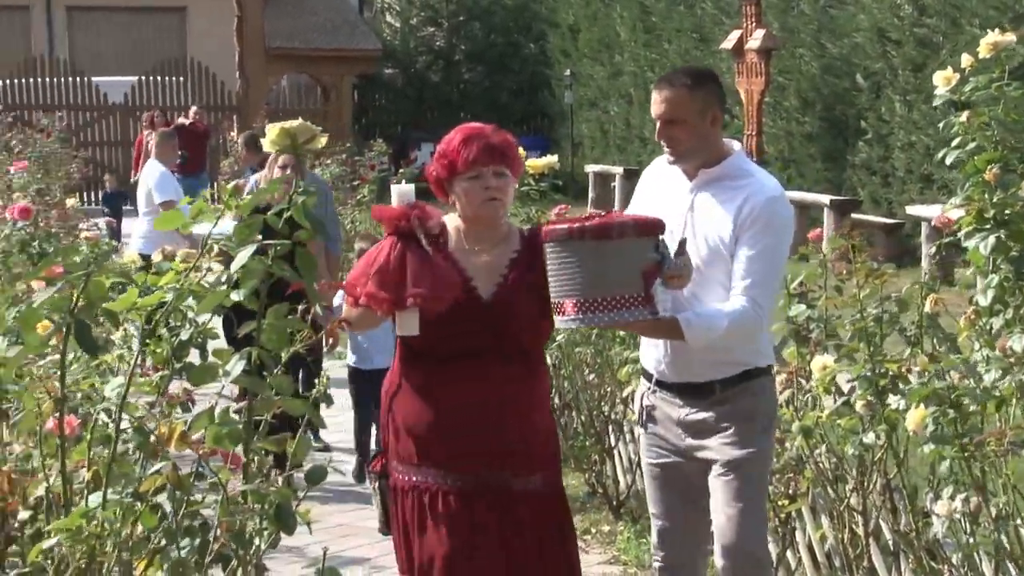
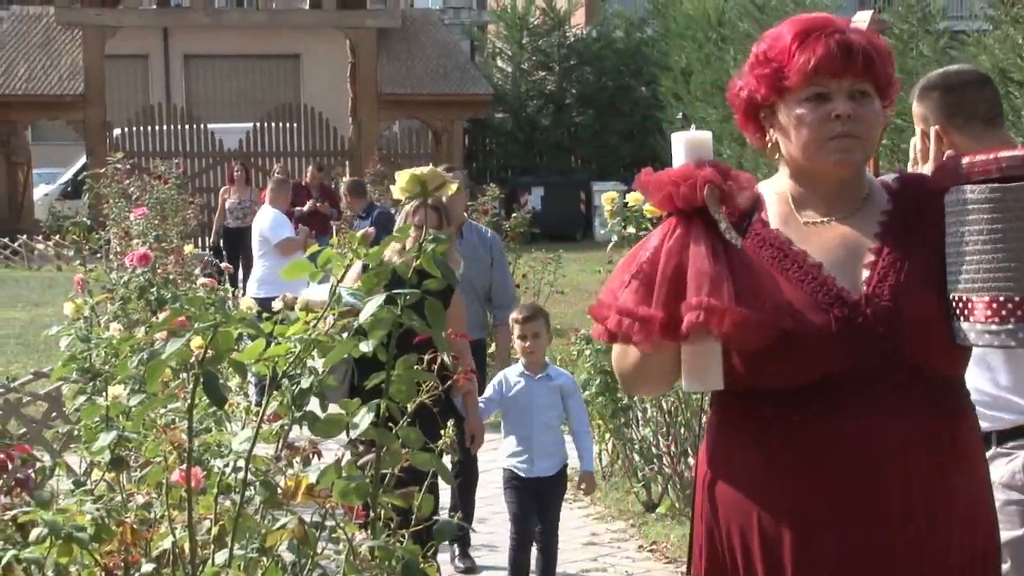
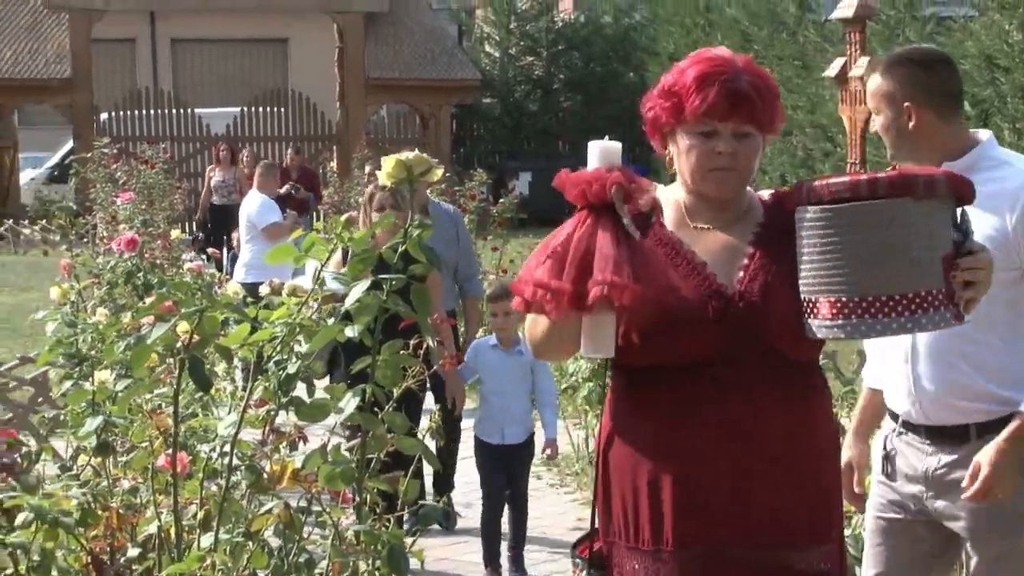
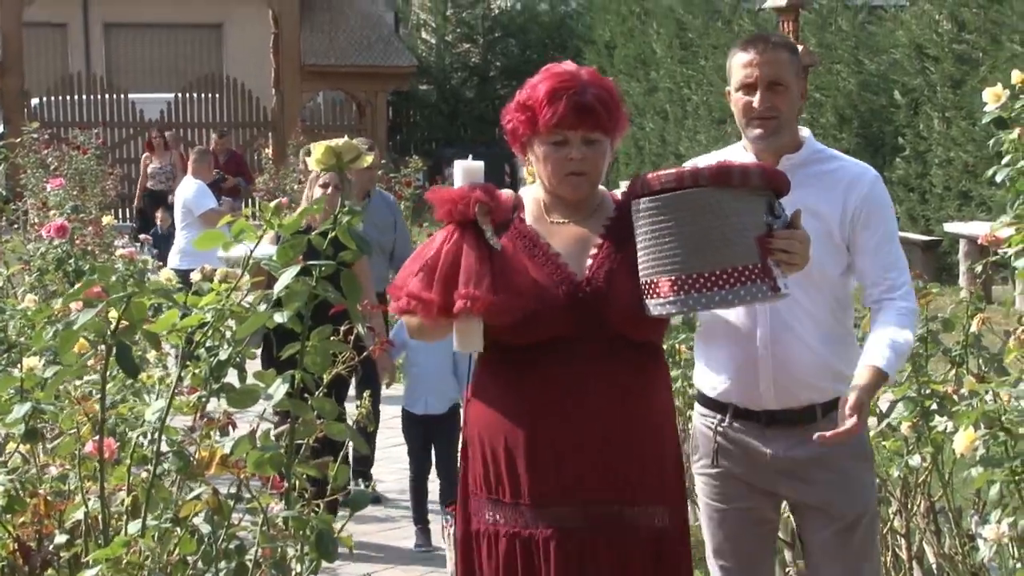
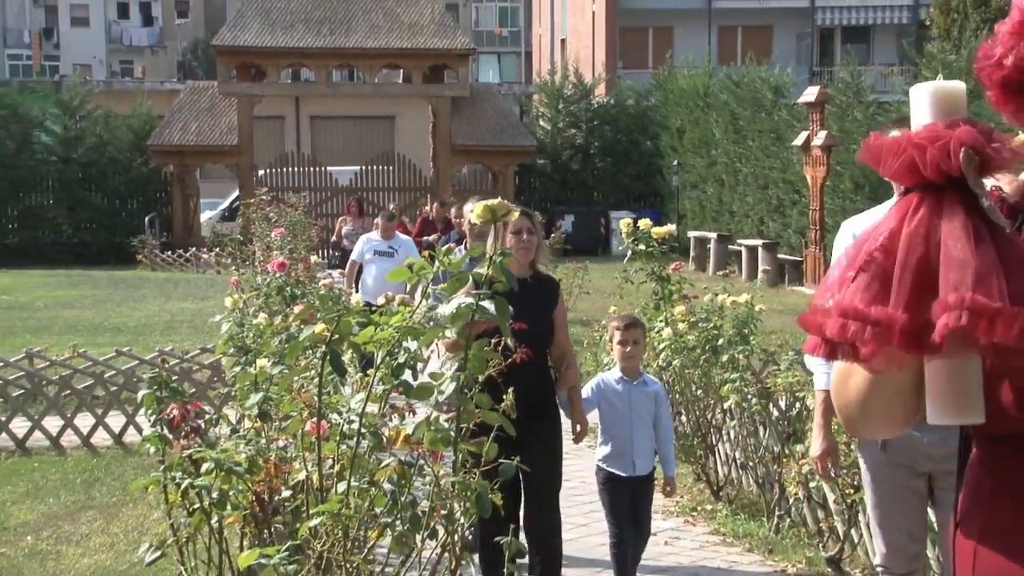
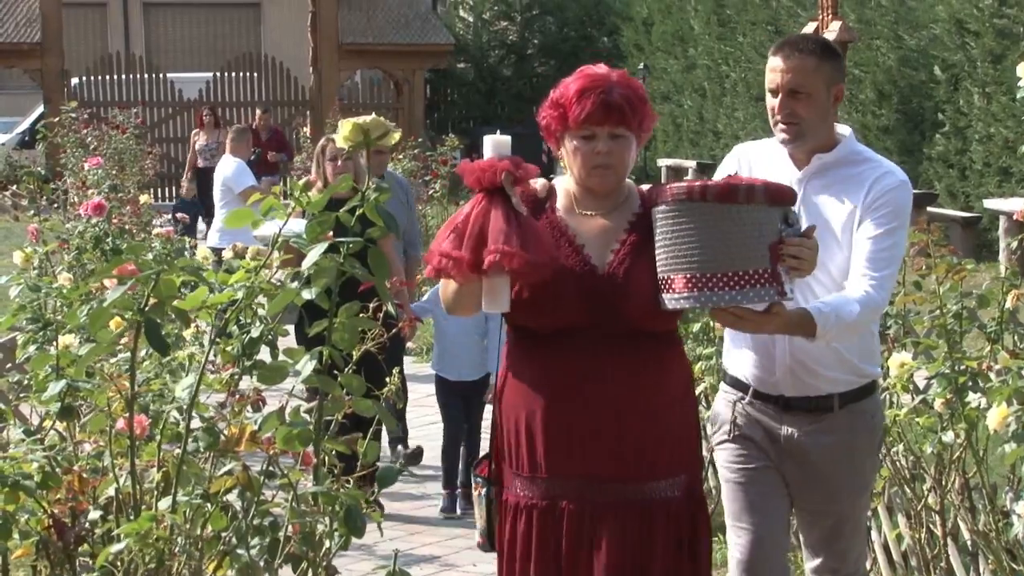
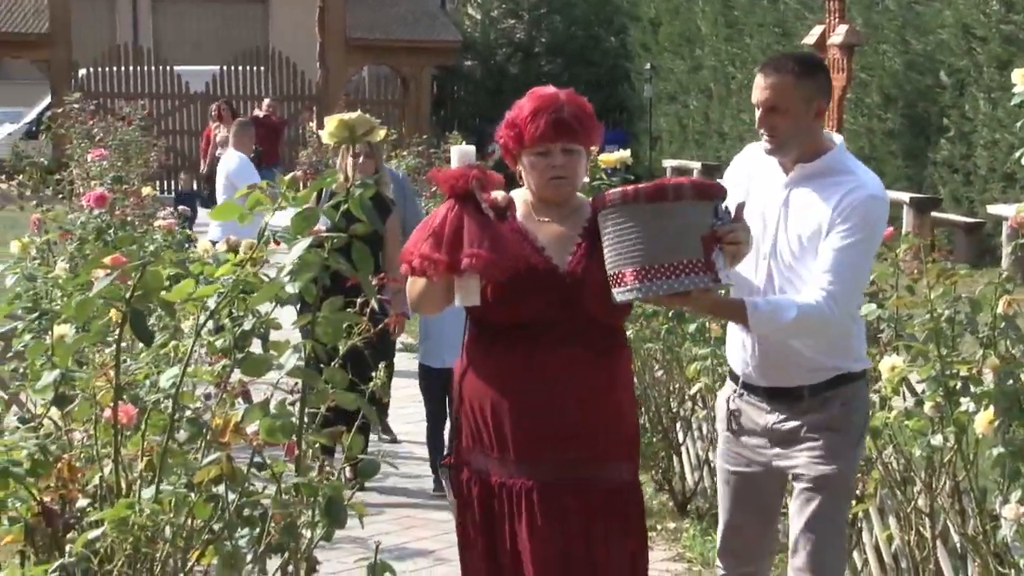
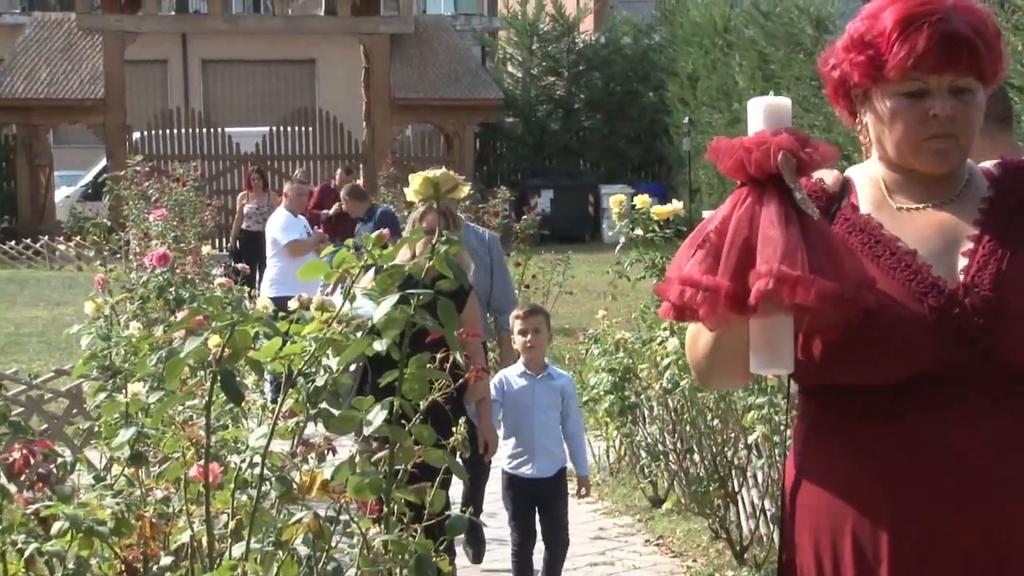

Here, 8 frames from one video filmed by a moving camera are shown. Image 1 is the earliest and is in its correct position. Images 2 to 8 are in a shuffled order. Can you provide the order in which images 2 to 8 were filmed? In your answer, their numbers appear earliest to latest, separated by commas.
7, 6, 4, 3, 2, 8, 5
